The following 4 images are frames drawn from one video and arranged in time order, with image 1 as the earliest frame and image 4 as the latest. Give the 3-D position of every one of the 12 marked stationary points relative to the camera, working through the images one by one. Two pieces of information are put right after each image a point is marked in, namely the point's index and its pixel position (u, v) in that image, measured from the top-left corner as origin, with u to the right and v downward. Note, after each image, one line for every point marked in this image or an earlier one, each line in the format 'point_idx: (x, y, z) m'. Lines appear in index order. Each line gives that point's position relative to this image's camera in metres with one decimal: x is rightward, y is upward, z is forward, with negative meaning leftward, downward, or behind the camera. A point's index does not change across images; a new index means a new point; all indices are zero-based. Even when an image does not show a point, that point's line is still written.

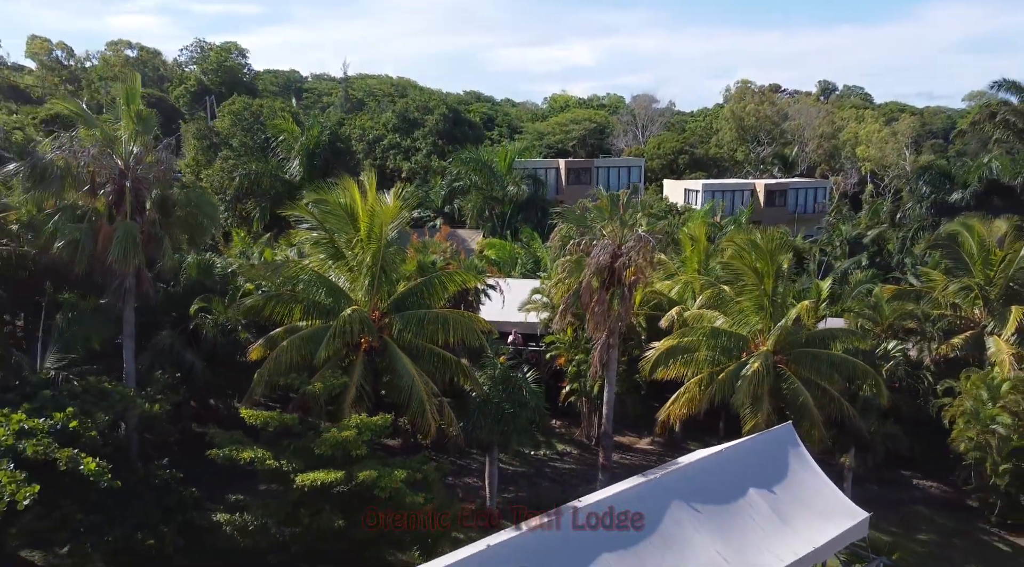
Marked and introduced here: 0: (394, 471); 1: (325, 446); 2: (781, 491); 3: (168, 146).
0: (-1.8, -2.8, +15.4) m
1: (-2.8, -2.4, +15.4) m
2: (+3.9, -3.1, +15.2) m
3: (-5.7, +2.3, +17.1) m
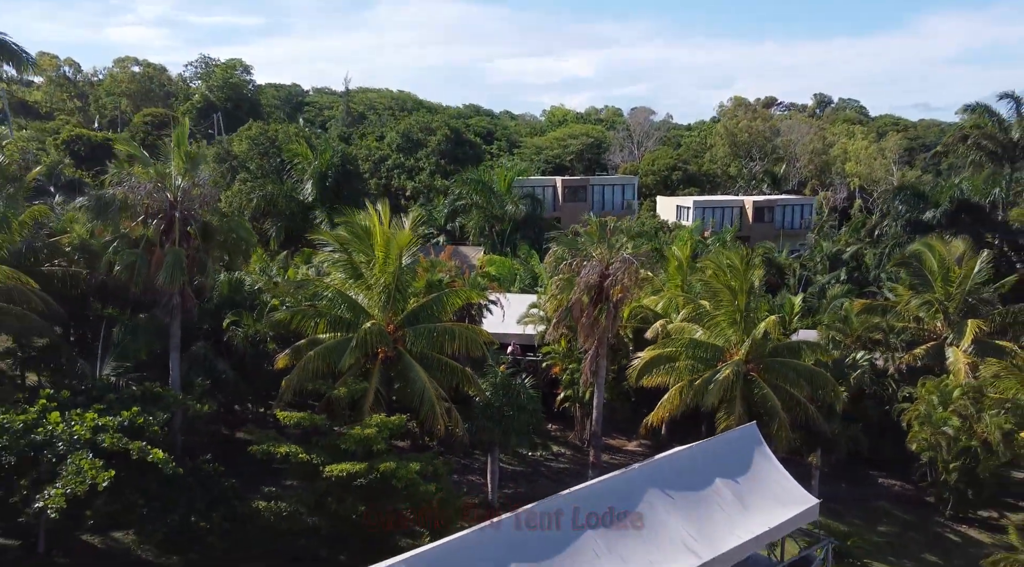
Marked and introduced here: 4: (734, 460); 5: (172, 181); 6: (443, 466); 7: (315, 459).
0: (-1.8, -3.1, +17.8) m
1: (-2.8, -2.7, +17.8) m
2: (+3.9, -3.4, +17.6) m
3: (-5.7, +1.9, +19.5) m
4: (+3.9, -3.1, +18.1) m
5: (-6.2, +1.9, +19.1) m
6: (-1.3, -3.4, +19.3) m
7: (-3.3, -3.0, +17.7) m
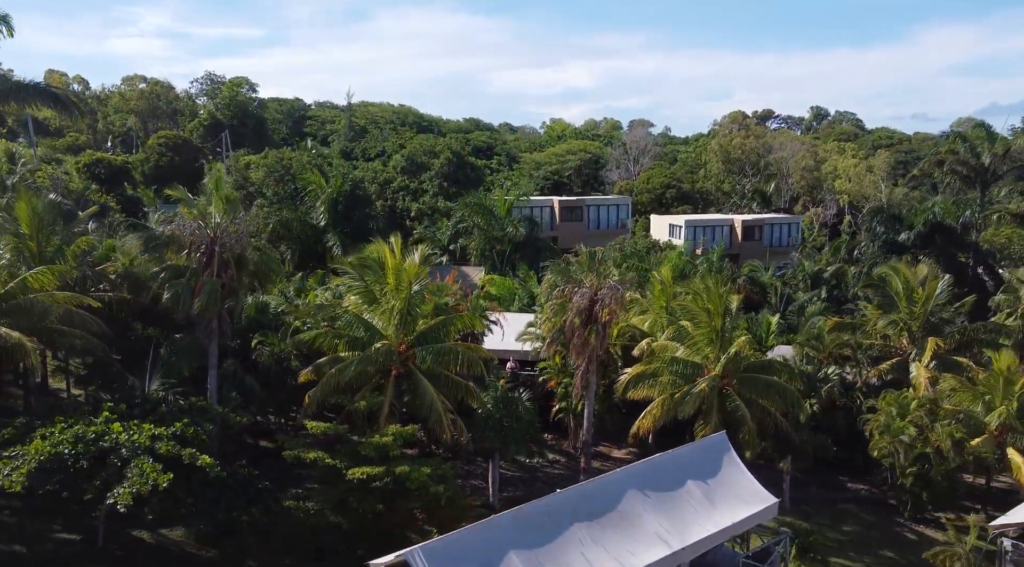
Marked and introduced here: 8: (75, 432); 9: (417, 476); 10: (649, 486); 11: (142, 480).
0: (-1.8, -3.6, +20.4) m
1: (-2.8, -3.2, +20.3) m
2: (+3.9, -3.9, +20.2) m
3: (-5.7, +1.4, +22.1) m
4: (+3.9, -3.6, +20.7) m
5: (-6.3, +1.3, +21.7) m
6: (-1.3, -3.9, +21.9) m
7: (-3.4, -3.5, +20.2) m
8: (-7.6, -2.6, +18.1) m
9: (-1.8, -3.7, +20.0) m
10: (+2.6, -3.8, +19.6) m
11: (-6.2, -3.3, +17.4) m
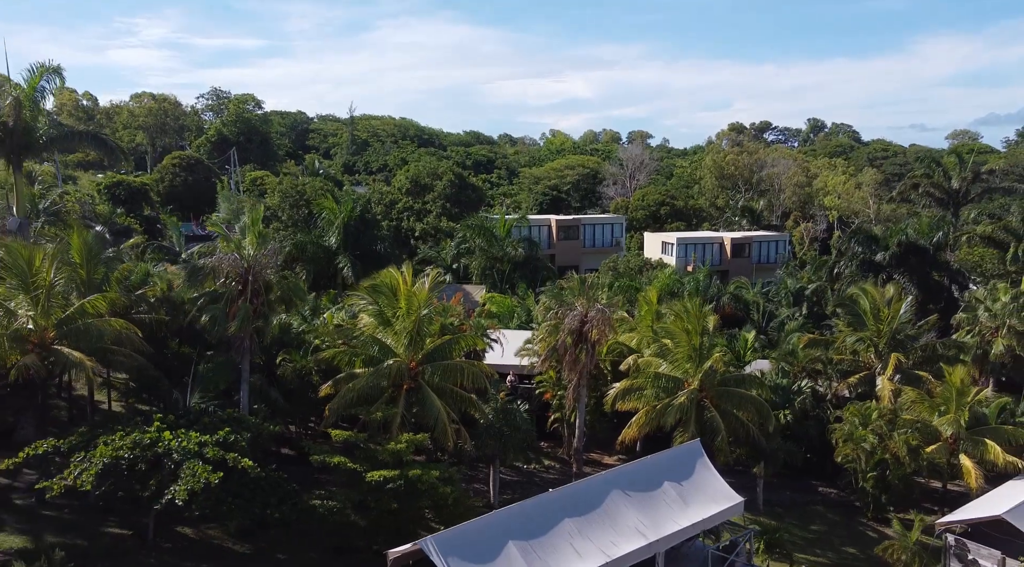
0: (-1.8, -4.2, +23.1) m
1: (-2.8, -3.8, +23.1) m
2: (+3.9, -4.5, +22.9) m
3: (-5.7, +0.8, +25.0) m
4: (+3.8, -4.2, +23.5) m
5: (-6.3, +0.7, +24.5) m
6: (-1.3, -4.5, +24.7) m
7: (-3.4, -4.1, +23.0) m
8: (-7.6, -3.1, +20.9) m
9: (-1.9, -4.3, +22.8) m
10: (+2.5, -4.4, +22.4) m
11: (-6.2, -3.8, +20.2) m
